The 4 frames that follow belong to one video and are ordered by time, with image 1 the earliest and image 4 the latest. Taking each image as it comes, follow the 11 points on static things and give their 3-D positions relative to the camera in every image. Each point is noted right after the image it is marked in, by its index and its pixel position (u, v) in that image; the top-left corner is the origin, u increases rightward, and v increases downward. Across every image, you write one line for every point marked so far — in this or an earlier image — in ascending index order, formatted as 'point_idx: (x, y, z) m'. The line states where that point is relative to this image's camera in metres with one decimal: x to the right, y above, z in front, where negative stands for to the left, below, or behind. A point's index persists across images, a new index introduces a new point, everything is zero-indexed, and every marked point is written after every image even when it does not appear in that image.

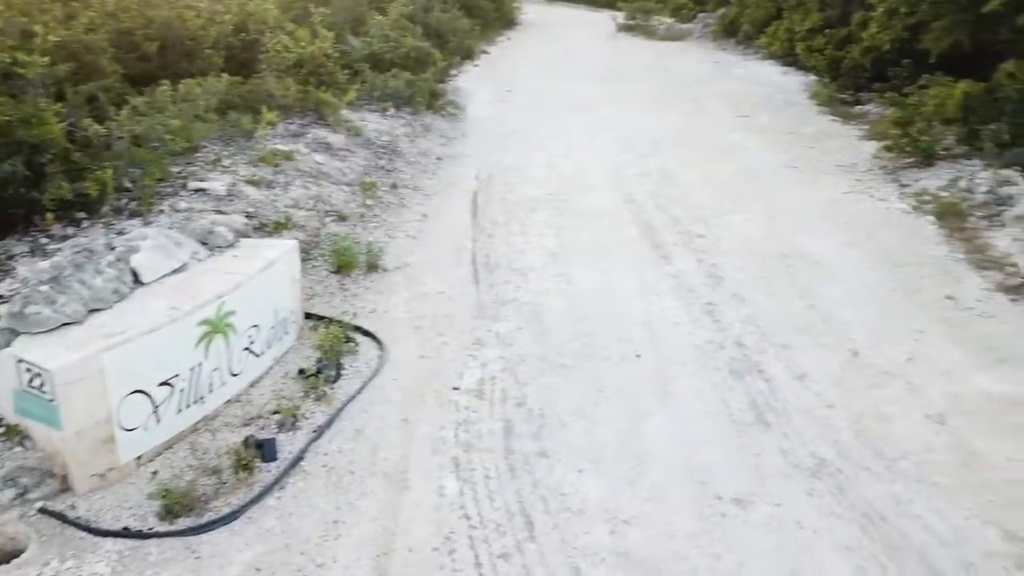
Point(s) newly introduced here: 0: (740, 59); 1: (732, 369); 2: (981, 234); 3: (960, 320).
0: (+5.3, +5.3, +18.7) m
1: (+1.3, -0.5, +4.9) m
2: (+3.9, +0.4, +6.6) m
3: (+3.0, -0.2, +5.4) m
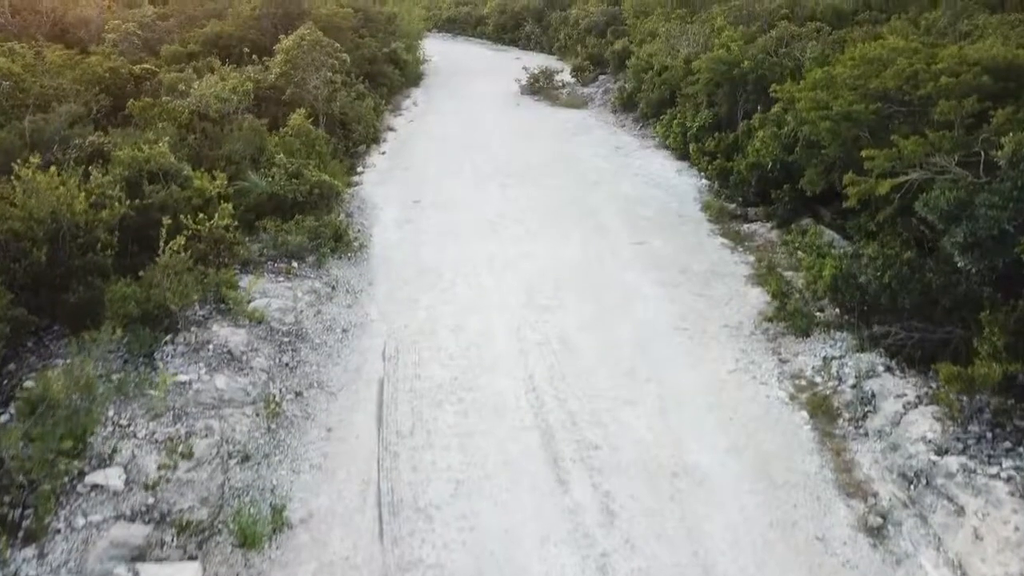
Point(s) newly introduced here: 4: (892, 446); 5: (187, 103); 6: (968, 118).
0: (+3.0, +3.5, +19.4) m
1: (+0.7, -2.4, +5.3) m
2: (+3.0, -1.4, +7.2) m
3: (+2.3, -2.1, +5.9) m
4: (+3.3, -1.3, +6.9) m
5: (-5.9, +3.3, +14.5) m
6: (+5.0, +1.8, +8.7) m
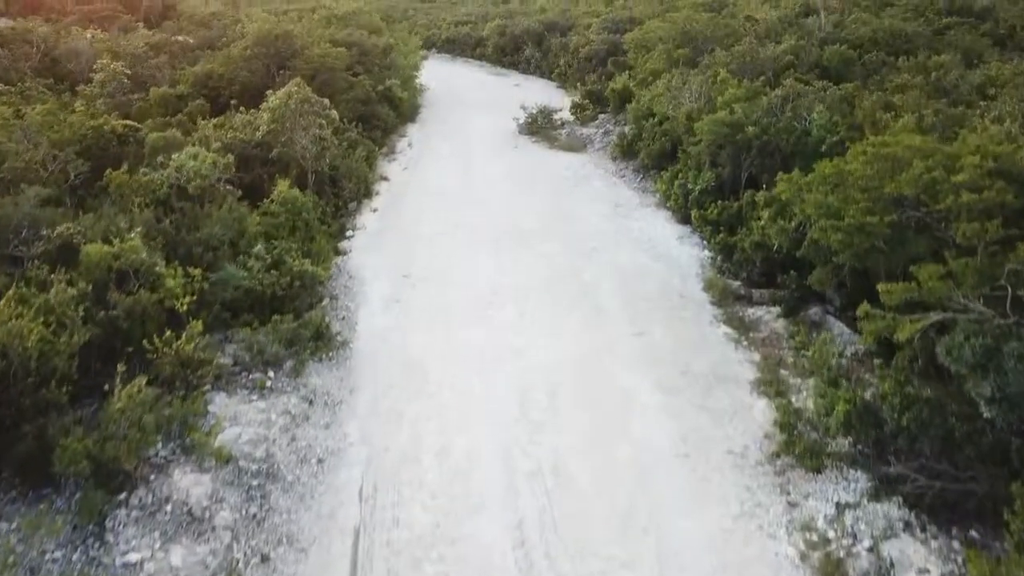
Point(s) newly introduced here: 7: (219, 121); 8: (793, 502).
0: (+2.9, +2.0, +18.7) m
1: (+0.6, -3.8, +4.6) m
2: (+2.9, -2.8, +6.5) m
3: (+2.2, -3.5, +5.3) m
4: (+3.1, -2.7, +6.3) m
5: (-6.0, +1.9, +13.9) m
6: (+4.8, +0.4, +8.1) m
7: (-6.8, +3.8, +18.6) m
8: (+2.9, -2.2, +8.2) m
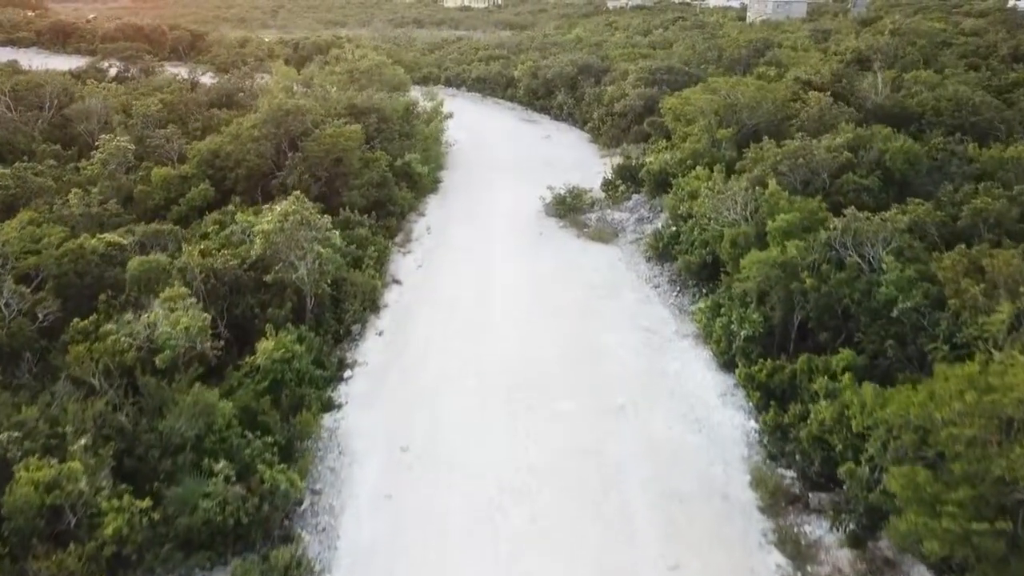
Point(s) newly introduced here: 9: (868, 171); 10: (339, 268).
0: (+3.4, -0.8, +16.7) m
1: (+0.3, -6.6, +2.7) m
2: (+2.7, -5.6, +4.5) m
3: (+2.0, -6.3, +3.2) m
4: (+3.0, -5.5, +4.2) m
5: (-5.7, -0.8, +12.2) m
6: (+4.8, -2.4, +6.0) m
7: (-6.3, +1.1, +17.0) m
8: (+2.8, -5.0, +6.2) m
9: (+8.2, +2.7, +18.4) m
10: (-3.6, +0.3, +16.9) m
